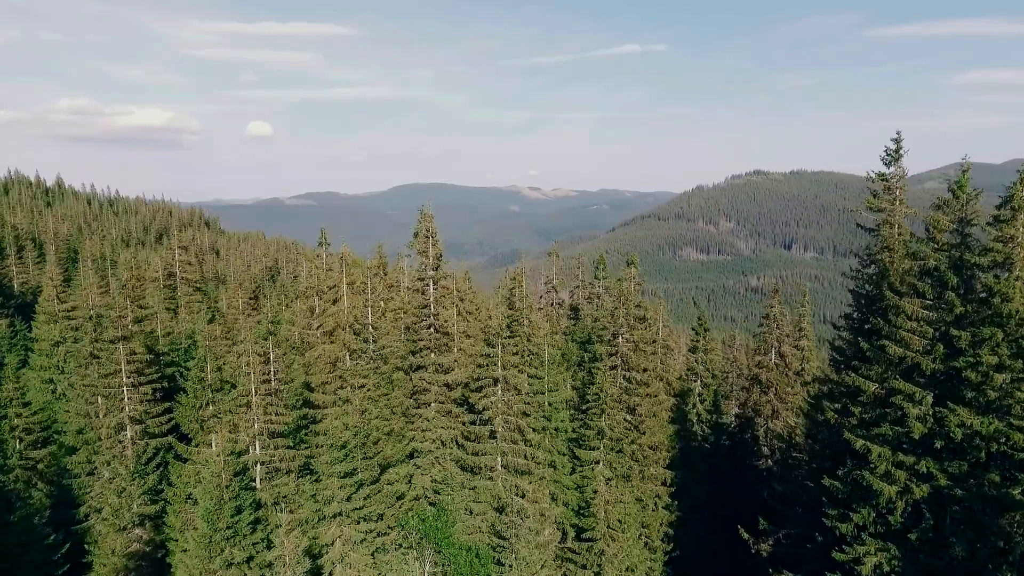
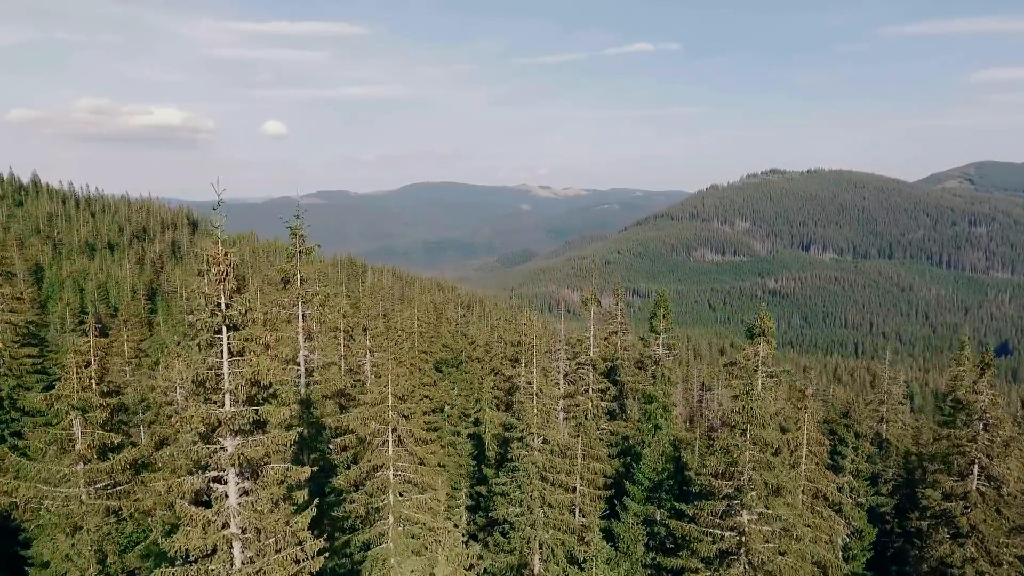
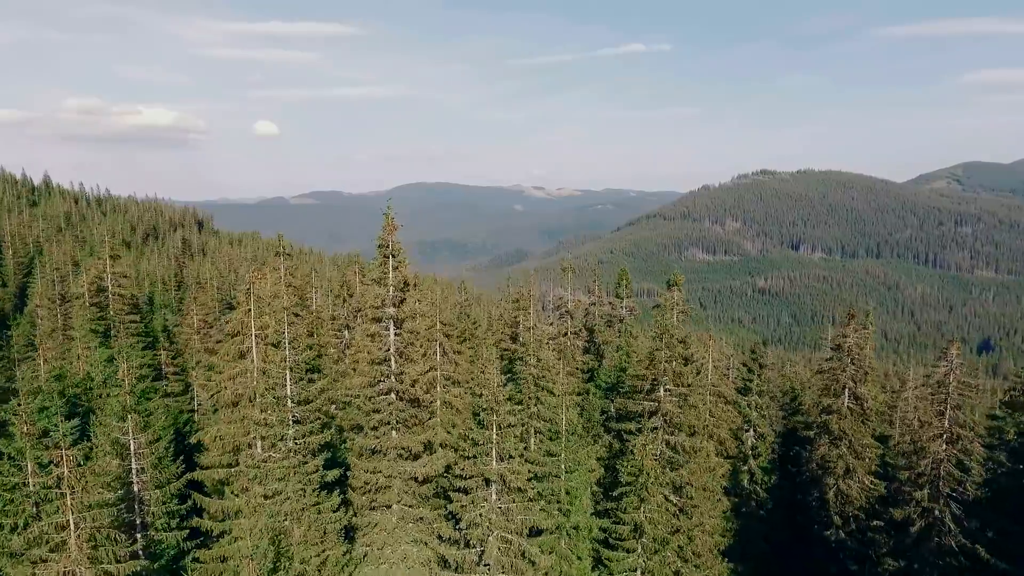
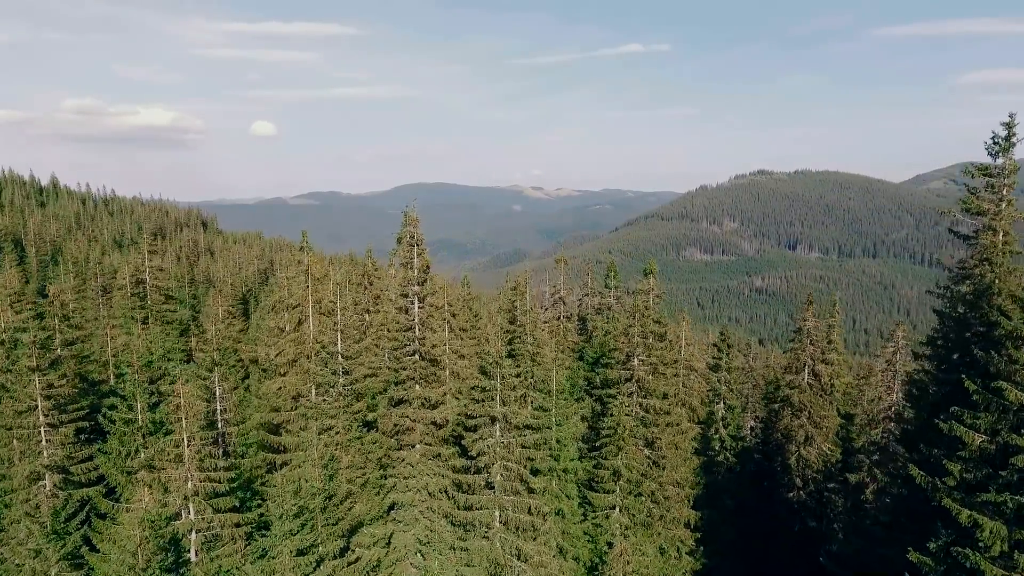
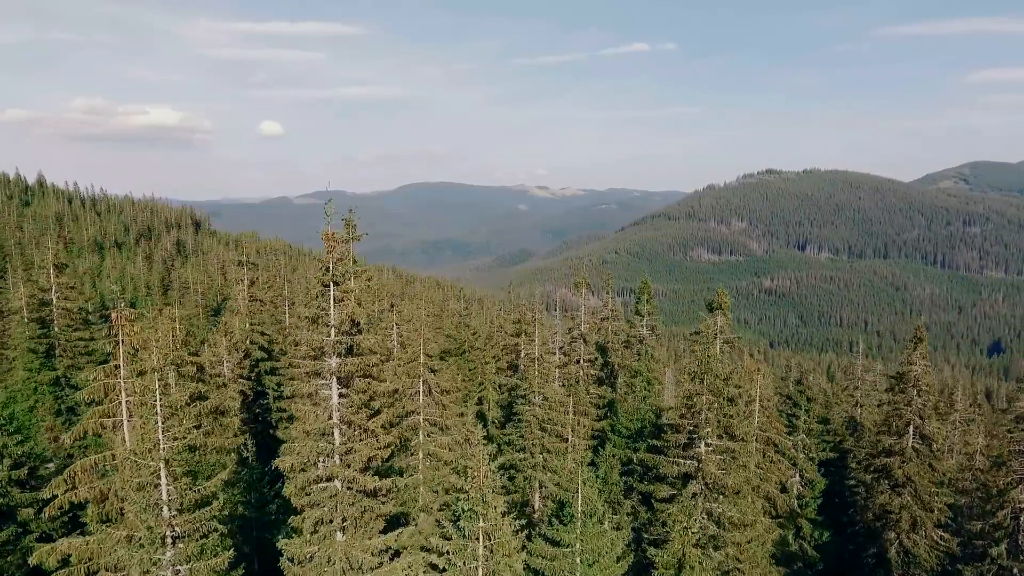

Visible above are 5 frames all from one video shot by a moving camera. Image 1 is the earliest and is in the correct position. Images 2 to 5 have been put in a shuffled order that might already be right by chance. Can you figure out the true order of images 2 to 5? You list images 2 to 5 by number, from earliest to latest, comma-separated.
4, 3, 5, 2
